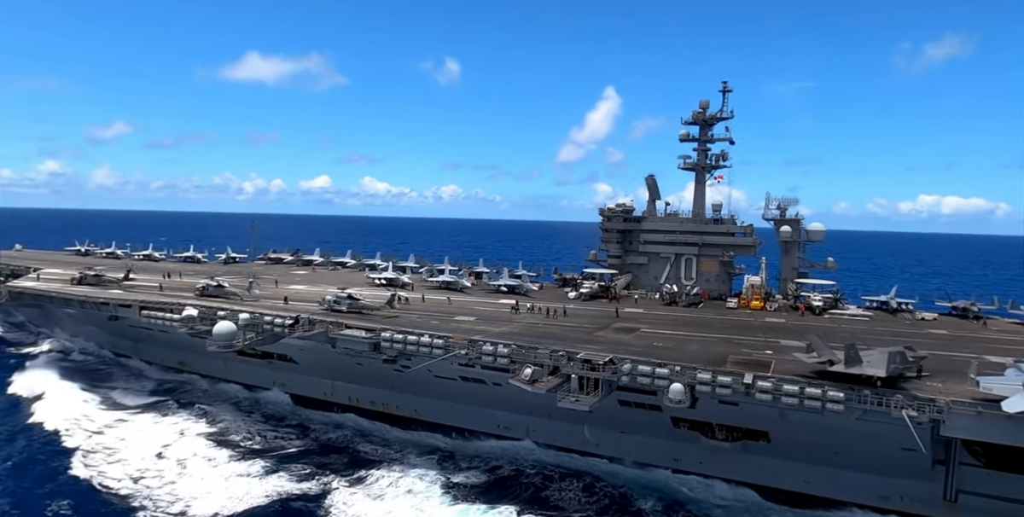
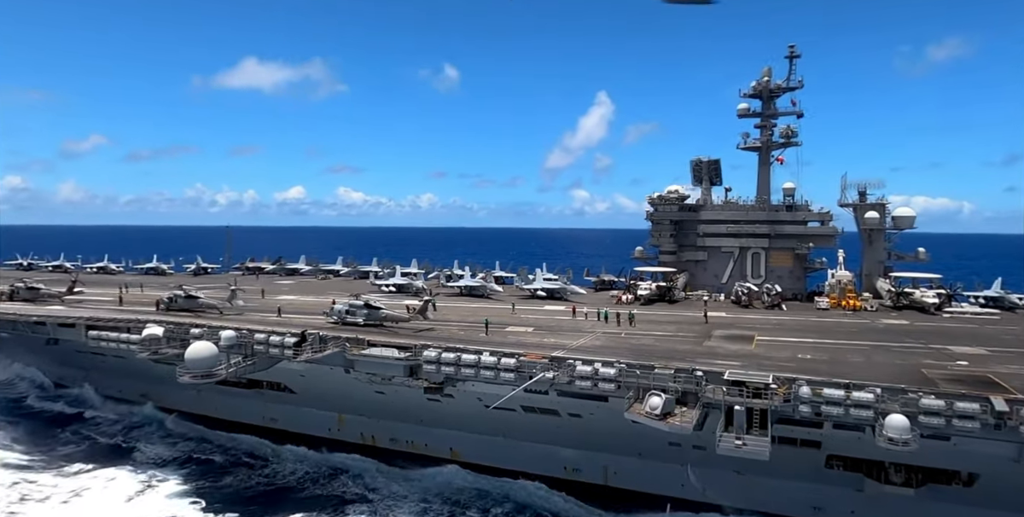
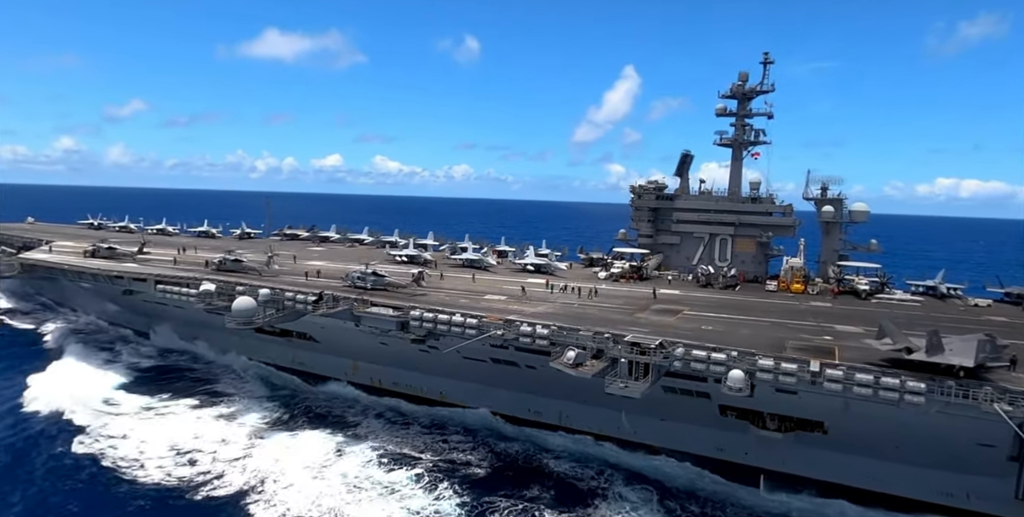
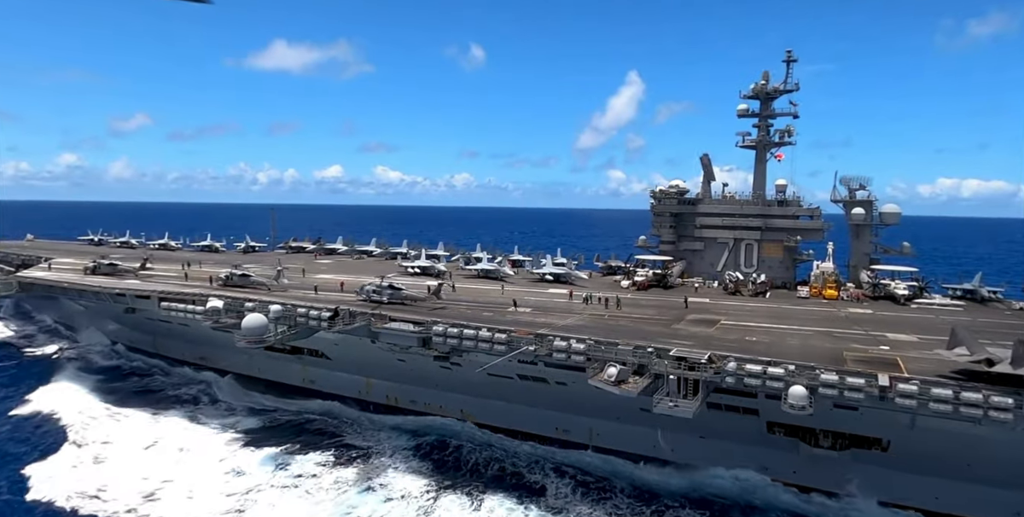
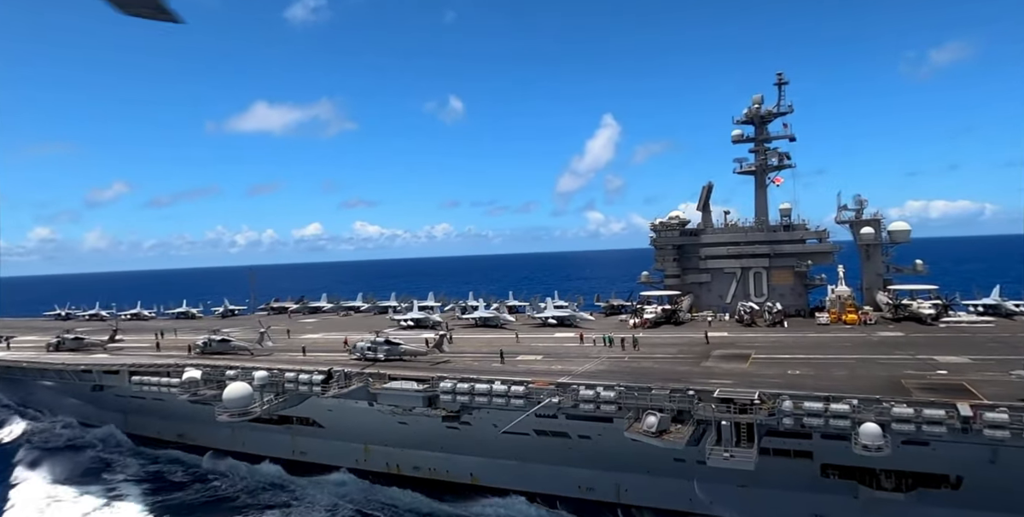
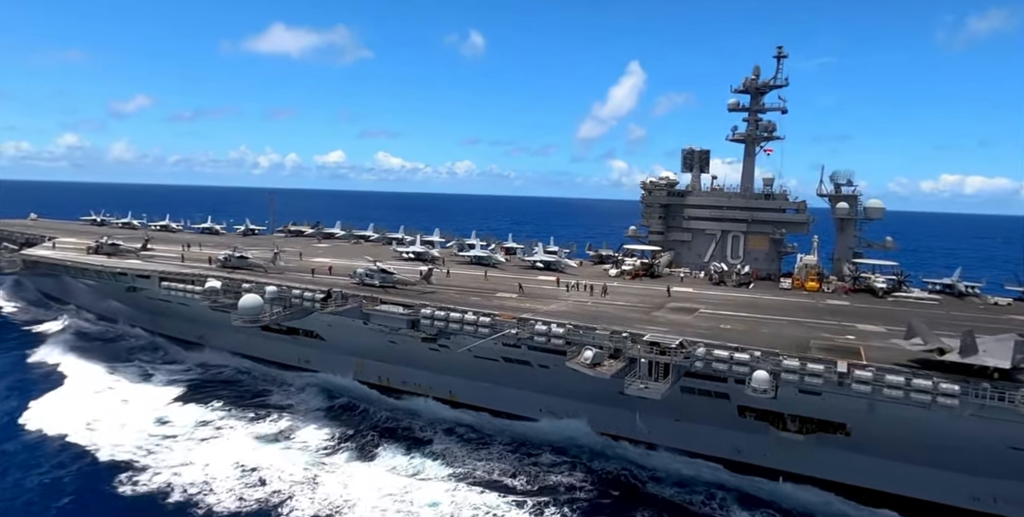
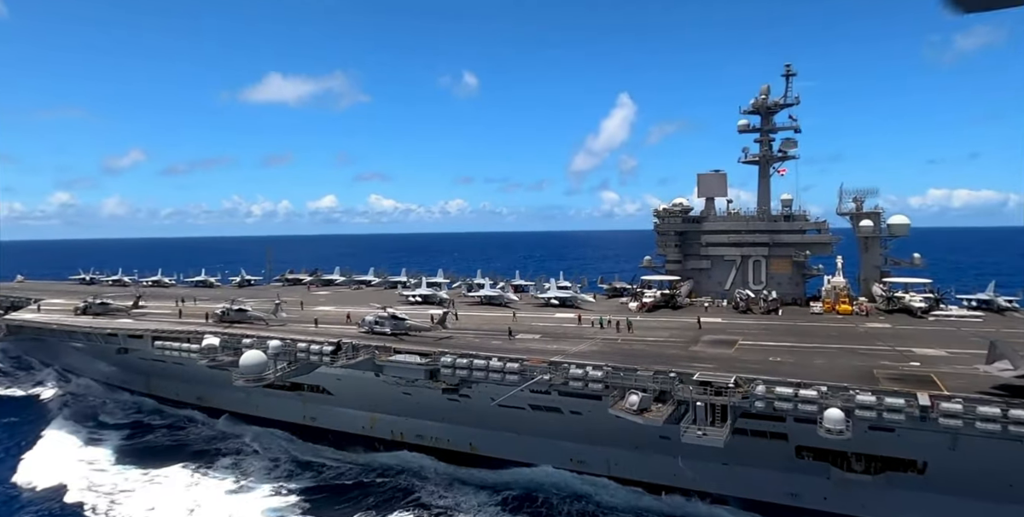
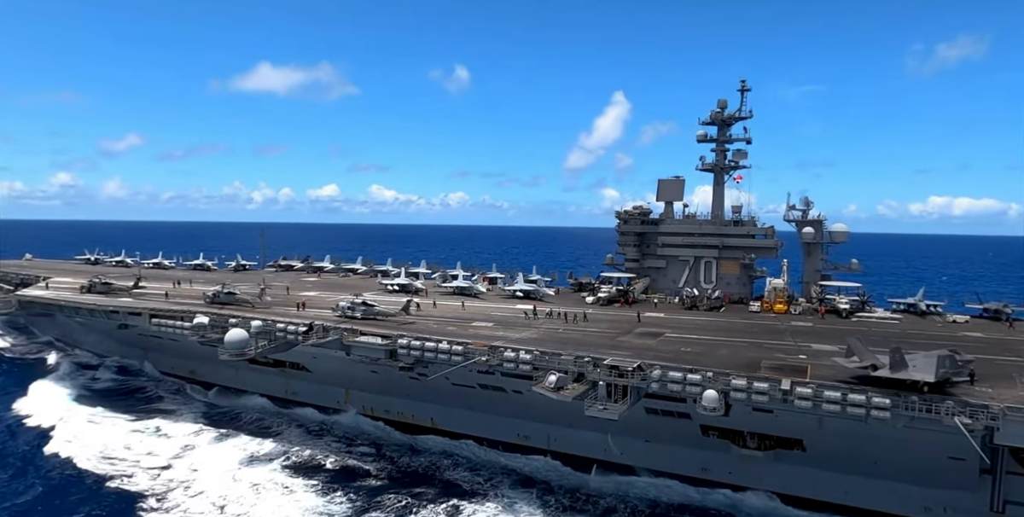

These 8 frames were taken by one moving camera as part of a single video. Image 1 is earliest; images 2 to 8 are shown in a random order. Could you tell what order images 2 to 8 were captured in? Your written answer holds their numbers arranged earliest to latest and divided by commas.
8, 3, 6, 4, 7, 5, 2
